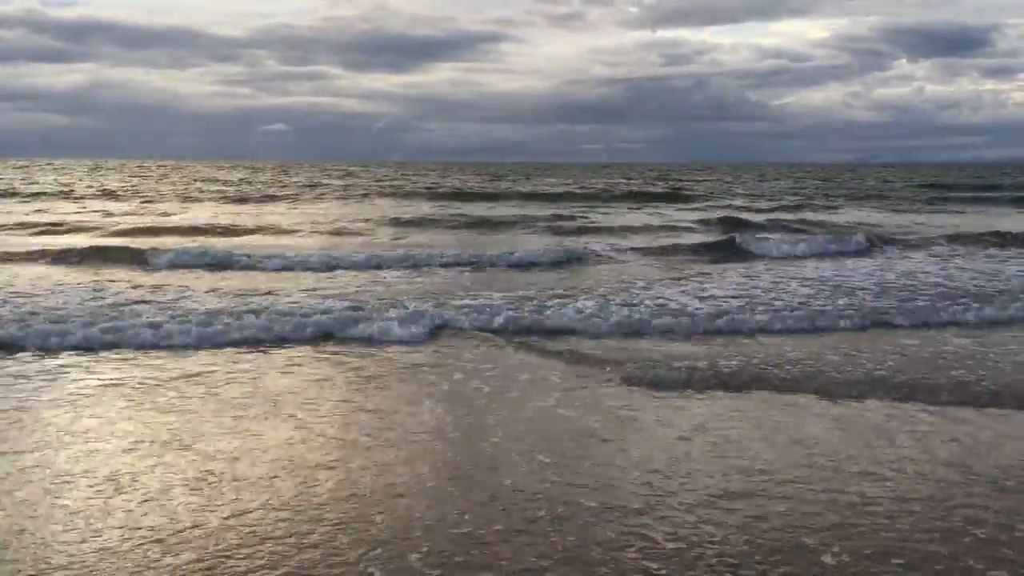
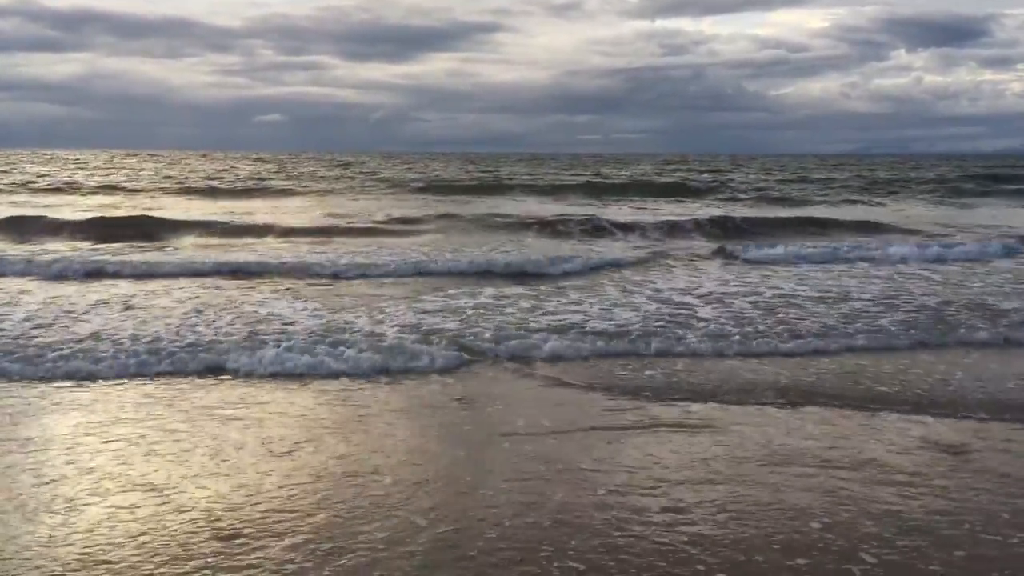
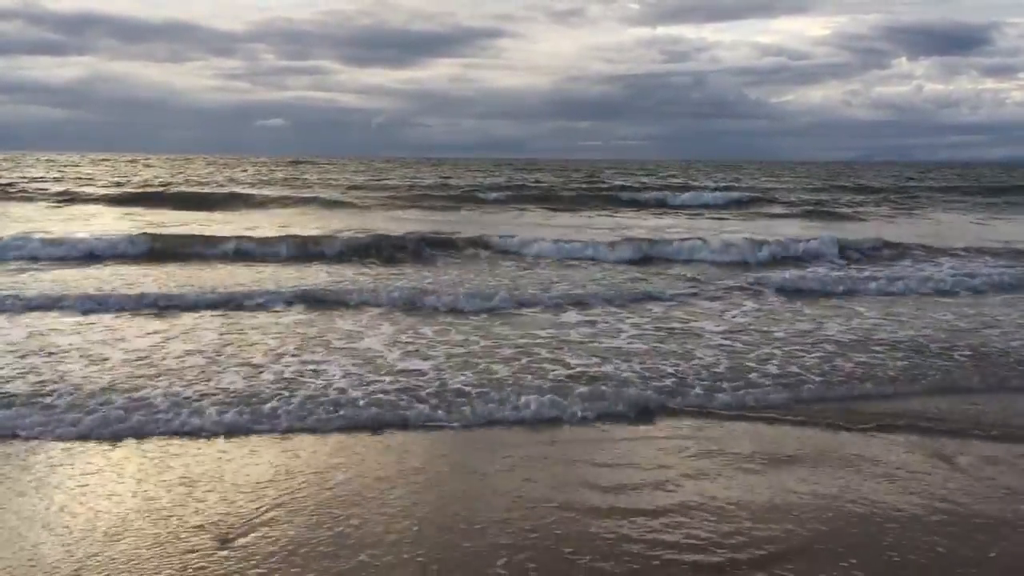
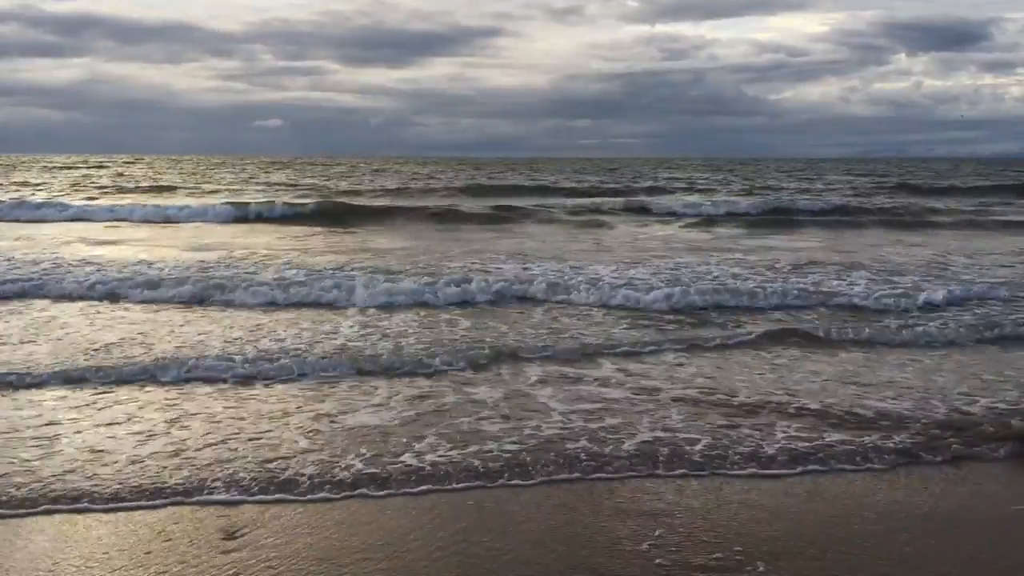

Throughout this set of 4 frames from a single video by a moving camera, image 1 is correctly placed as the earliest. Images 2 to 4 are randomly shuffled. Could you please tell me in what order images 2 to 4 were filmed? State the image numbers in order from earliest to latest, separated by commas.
2, 3, 4
